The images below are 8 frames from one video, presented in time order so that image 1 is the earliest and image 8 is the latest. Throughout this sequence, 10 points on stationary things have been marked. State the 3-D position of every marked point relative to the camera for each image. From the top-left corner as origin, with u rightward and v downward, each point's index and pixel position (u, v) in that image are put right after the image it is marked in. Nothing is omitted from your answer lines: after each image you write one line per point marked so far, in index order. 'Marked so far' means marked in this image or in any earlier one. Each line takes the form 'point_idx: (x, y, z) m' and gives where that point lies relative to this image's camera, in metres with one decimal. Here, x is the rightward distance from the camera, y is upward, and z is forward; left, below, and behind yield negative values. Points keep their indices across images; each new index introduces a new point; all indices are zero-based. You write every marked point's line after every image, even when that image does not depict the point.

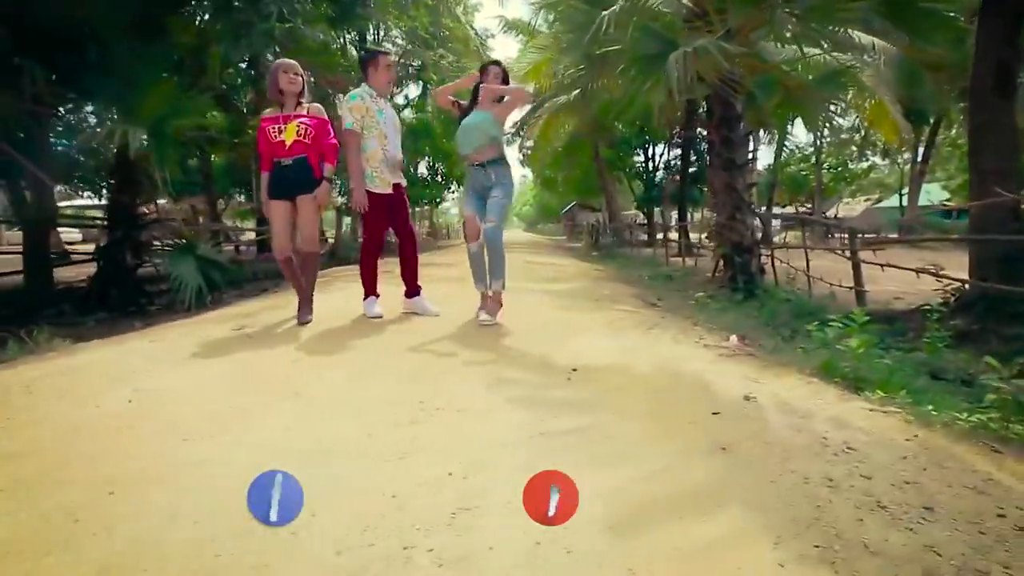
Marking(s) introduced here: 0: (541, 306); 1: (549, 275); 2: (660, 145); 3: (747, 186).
0: (+0.3, -0.2, +4.9) m
1: (+0.7, +0.2, +8.4) m
2: (+6.1, +5.9, +19.7) m
3: (+4.0, +1.7, +8.1) m
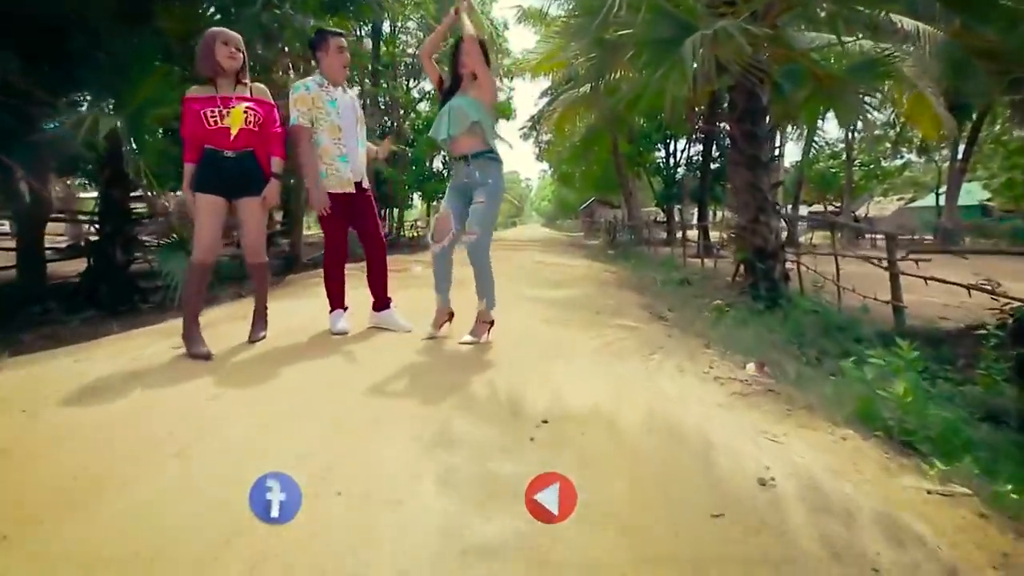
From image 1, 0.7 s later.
0: (+0.2, -0.3, +4.4) m
1: (+0.7, +0.1, +7.8) m
2: (+6.7, +5.8, +18.9) m
3: (+4.0, +1.6, +7.4) m
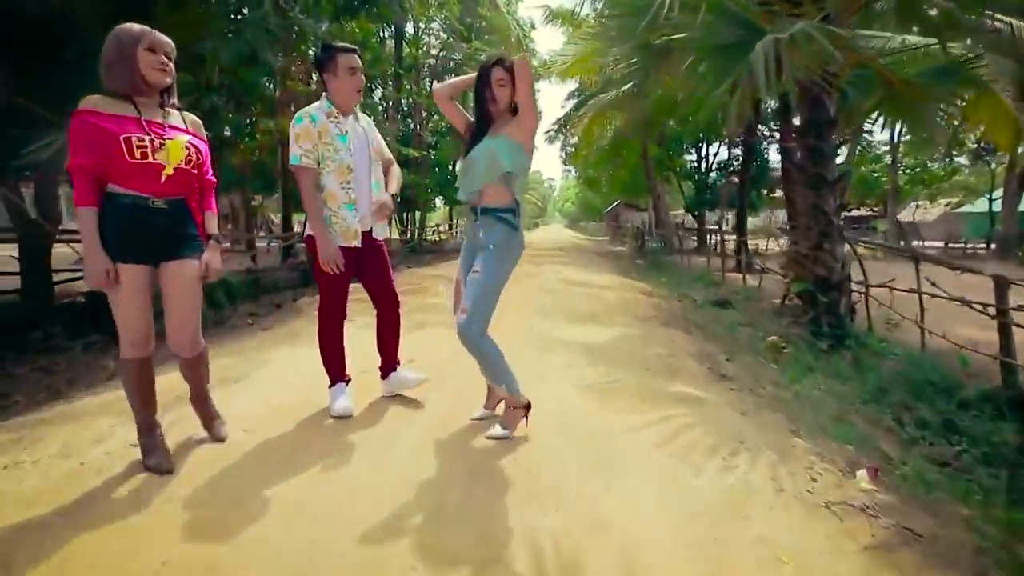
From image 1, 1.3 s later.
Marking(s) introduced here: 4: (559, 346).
0: (+0.5, -0.8, +3.7) m
1: (+1.1, -0.3, +7.1) m
2: (+7.6, +5.3, +17.9) m
3: (+4.4, +1.1, +6.5) m
4: (+0.5, -0.6, +4.8) m
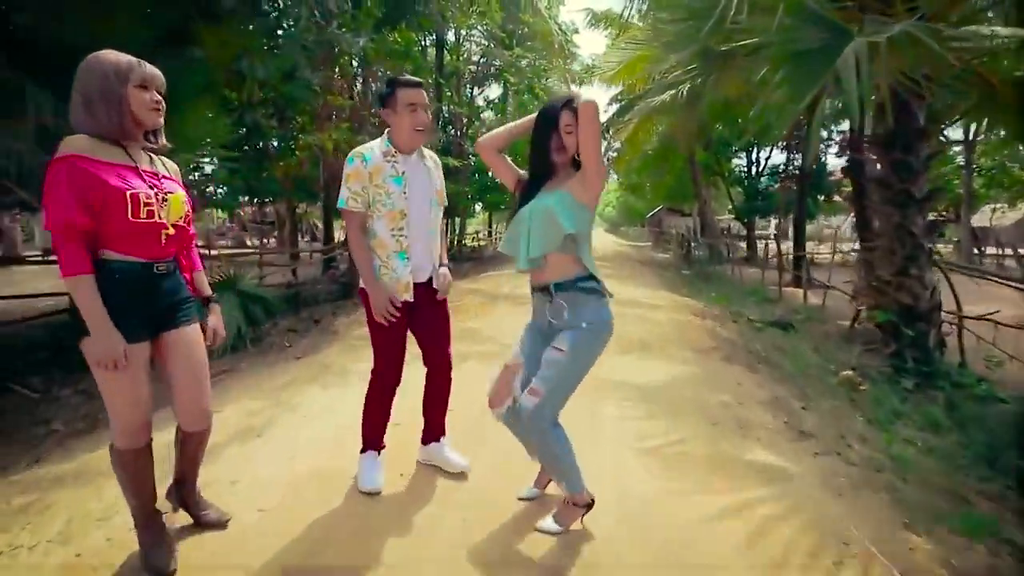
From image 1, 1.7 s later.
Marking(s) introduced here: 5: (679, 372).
0: (+0.8, -1.1, +3.2) m
1: (+1.7, -0.7, +6.5) m
2: (+9.1, +4.8, +16.9) m
3: (+5.0, +0.7, +5.8) m
4: (+0.9, -0.9, +4.3) m
5: (+1.7, -0.9, +5.0) m
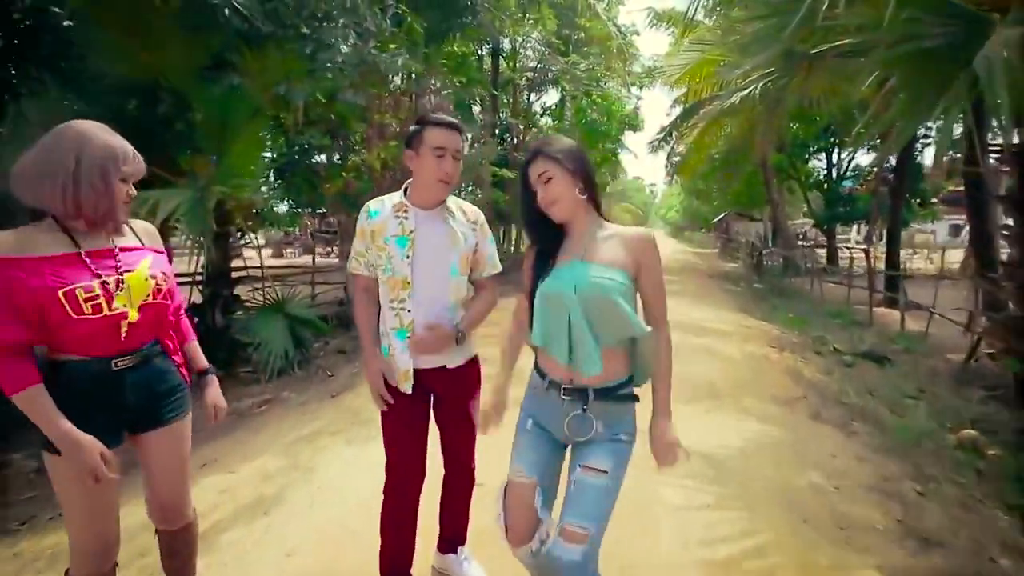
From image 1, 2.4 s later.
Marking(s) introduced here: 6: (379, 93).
0: (+1.0, -1.5, +2.6) m
1: (+2.3, -1.1, +5.8) m
2: (+10.9, +4.3, +15.2) m
3: (+5.5, +0.3, +4.6) m
4: (+1.2, -1.3, +3.6) m
5: (+2.1, -1.3, +4.2) m
6: (-2.2, +3.2, +7.8) m
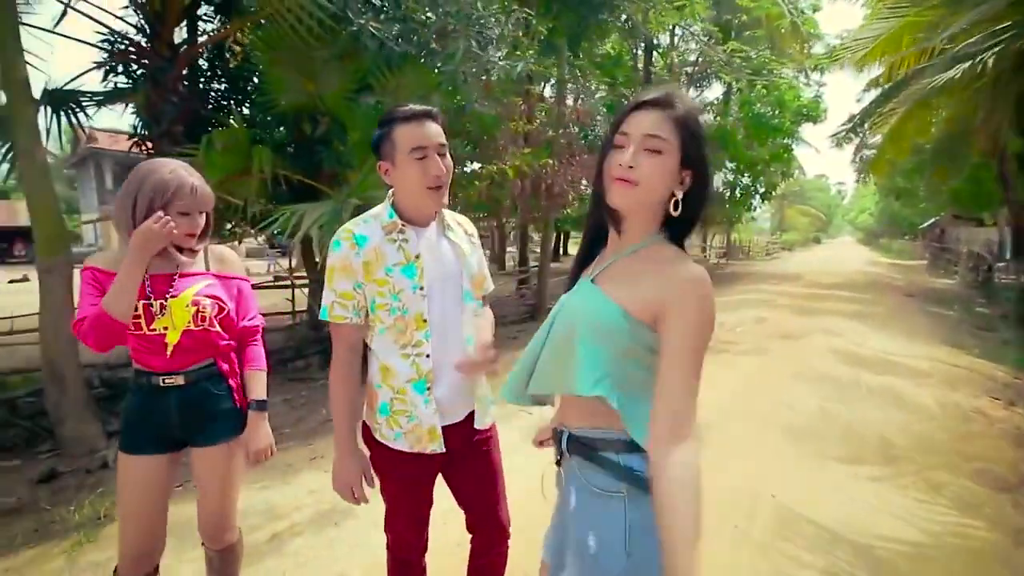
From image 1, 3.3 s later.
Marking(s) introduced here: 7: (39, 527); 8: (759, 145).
0: (+1.2, -1.6, +1.8) m
1: (+3.4, -1.4, +4.5) m
2: (+14.7, +3.5, +10.8) m
3: (+6.2, -0.1, +2.4) m
4: (+1.7, -1.5, +2.8) m
5: (+2.8, -1.5, +3.1) m
6: (0.0, +3.1, +7.8) m
7: (-3.2, -1.6, +3.2) m
8: (+8.6, +5.0, +16.7) m
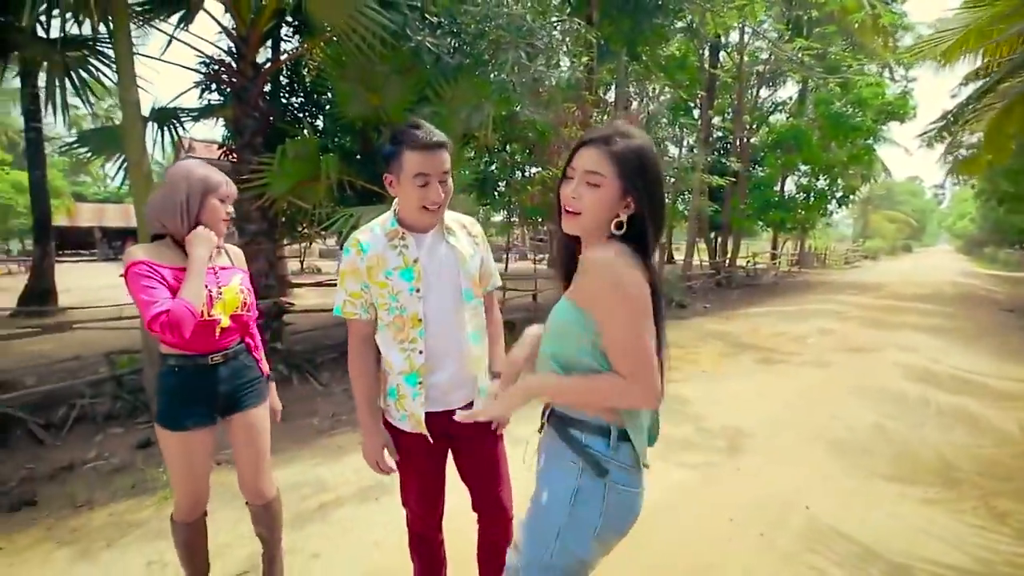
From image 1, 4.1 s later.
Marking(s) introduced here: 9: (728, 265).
0: (+1.2, -1.7, +1.9) m
1: (+3.8, -1.5, +4.2) m
2: (+15.9, +3.1, +9.1) m
3: (+6.2, -0.2, +1.8) m
4: (+1.8, -1.6, +2.8) m
5: (+2.9, -1.6, +2.9) m
6: (+0.9, +3.0, +8.0) m
7: (-3.0, -1.5, +3.8) m
8: (+10.6, +4.6, +15.7) m
9: (+7.5, +0.8, +17.4) m
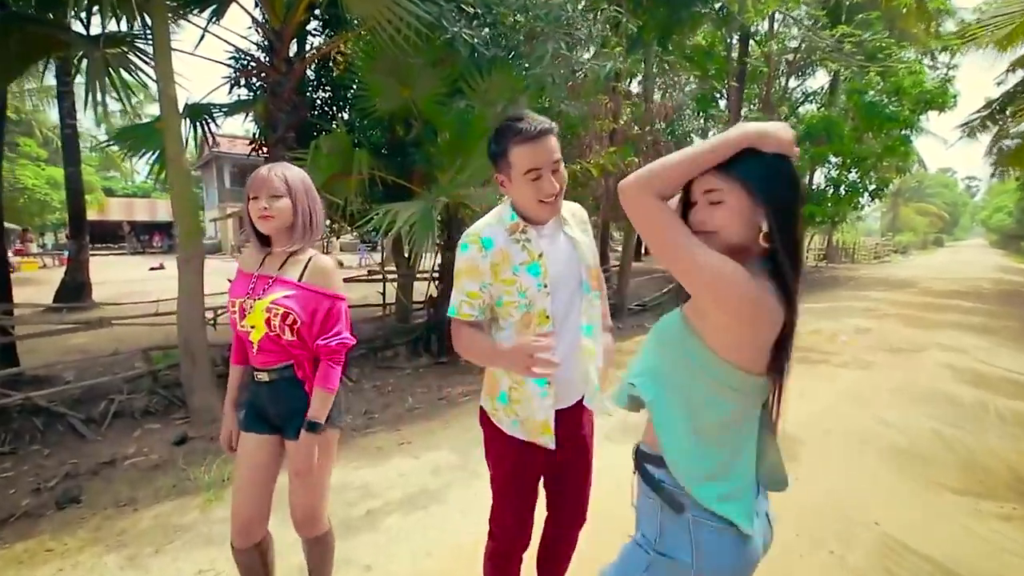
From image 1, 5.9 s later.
0: (+1.5, -1.7, +1.7) m
1: (+4.1, -1.5, +4.0) m
2: (+16.4, +3.1, +8.4) m
3: (+6.5, -0.3, +1.5) m
4: (+2.2, -1.6, +2.6) m
5: (+3.2, -1.6, +2.7) m
6: (+1.4, +3.1, +7.8) m
7: (-2.6, -1.5, +3.8) m
8: (+11.3, +4.7, +15.1) m
9: (+8.3, +1.0, +17.0) m
